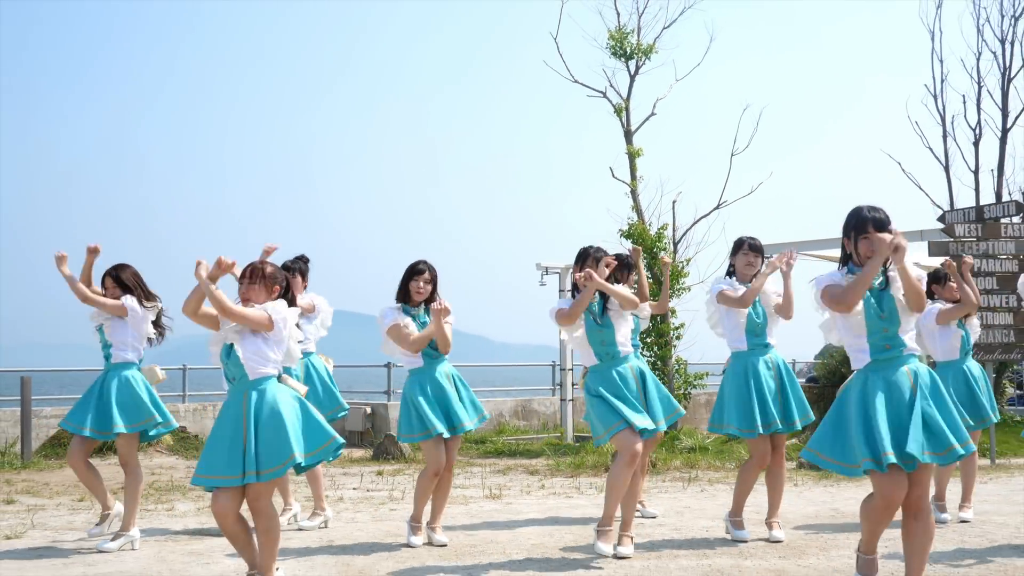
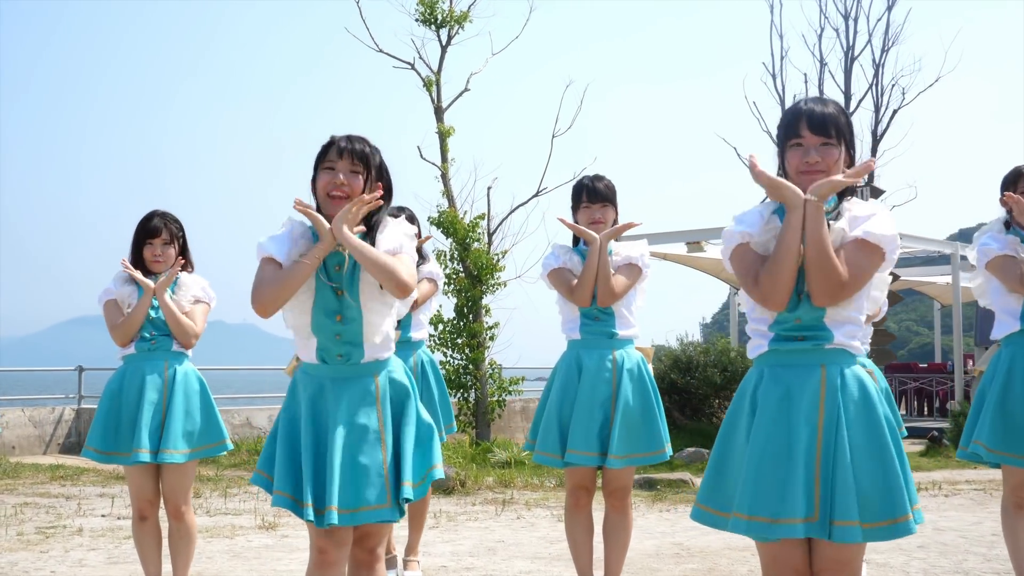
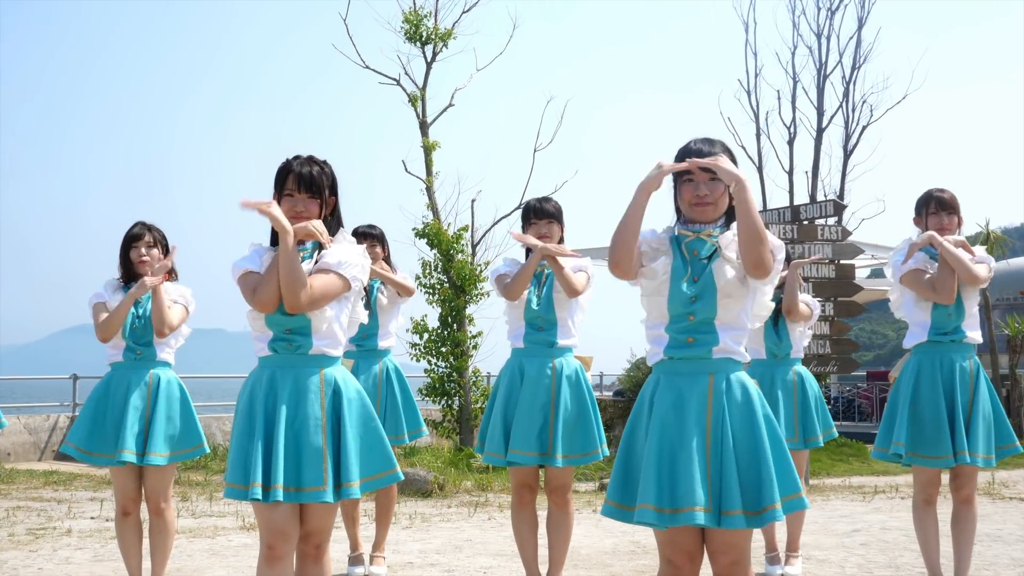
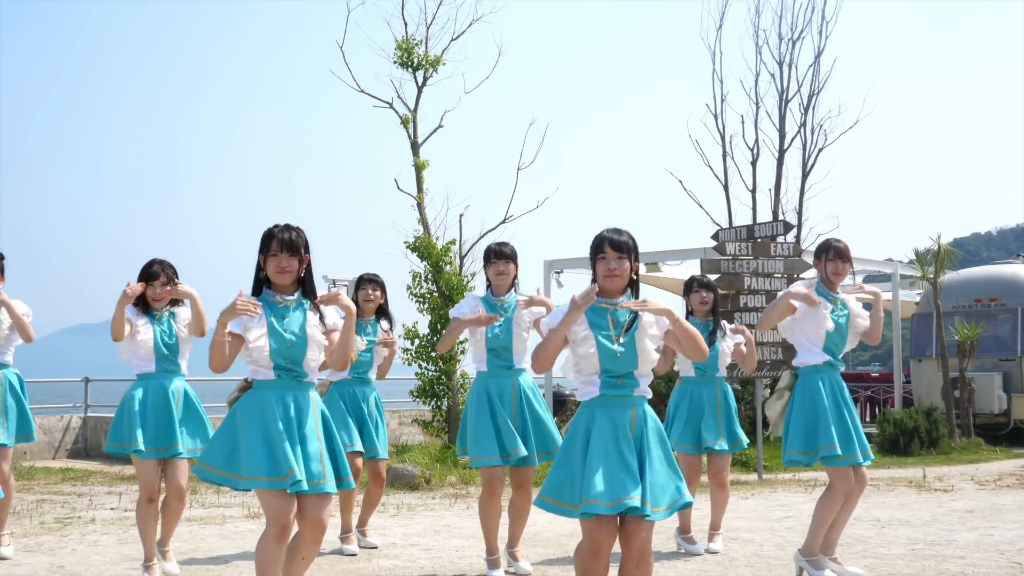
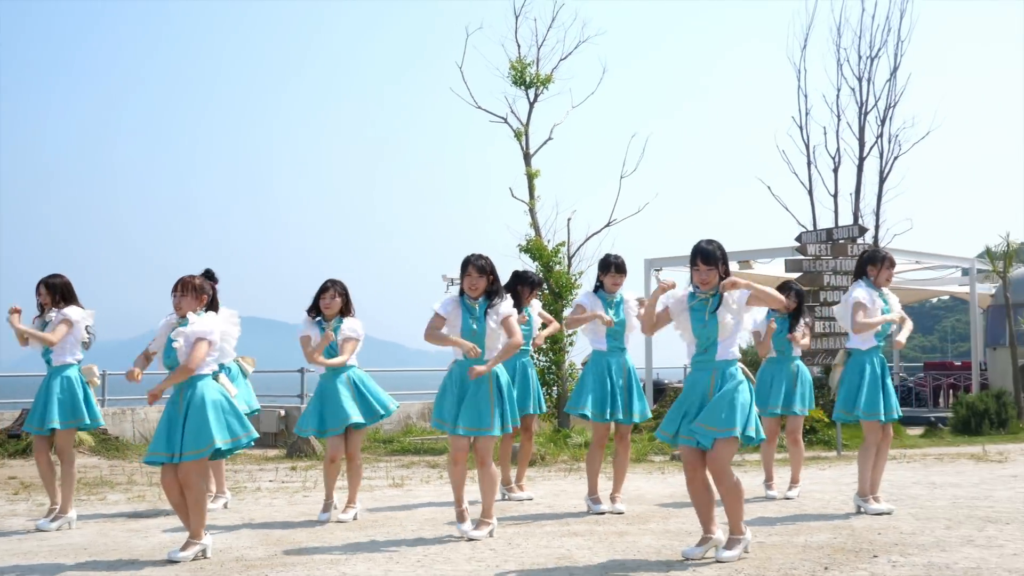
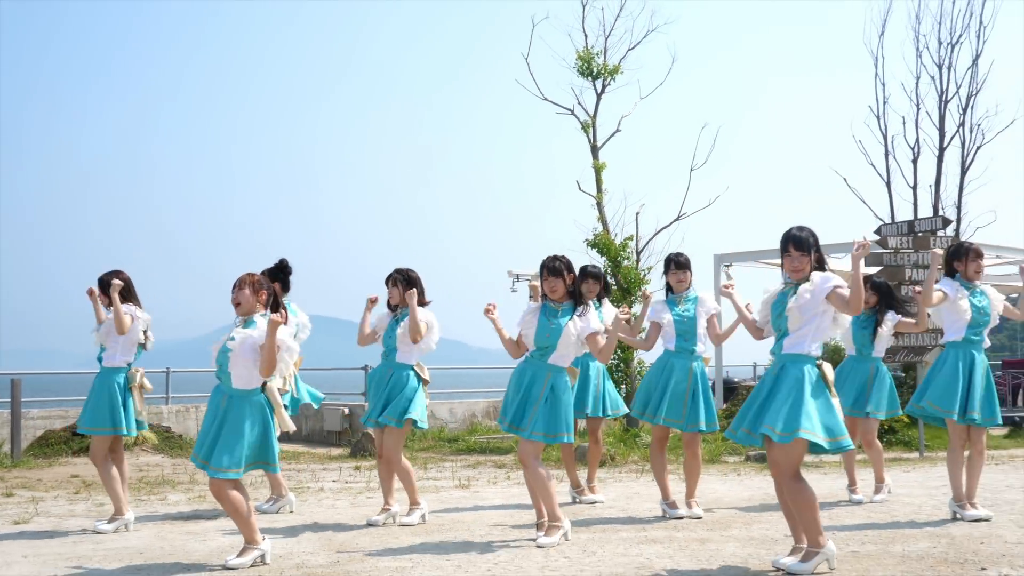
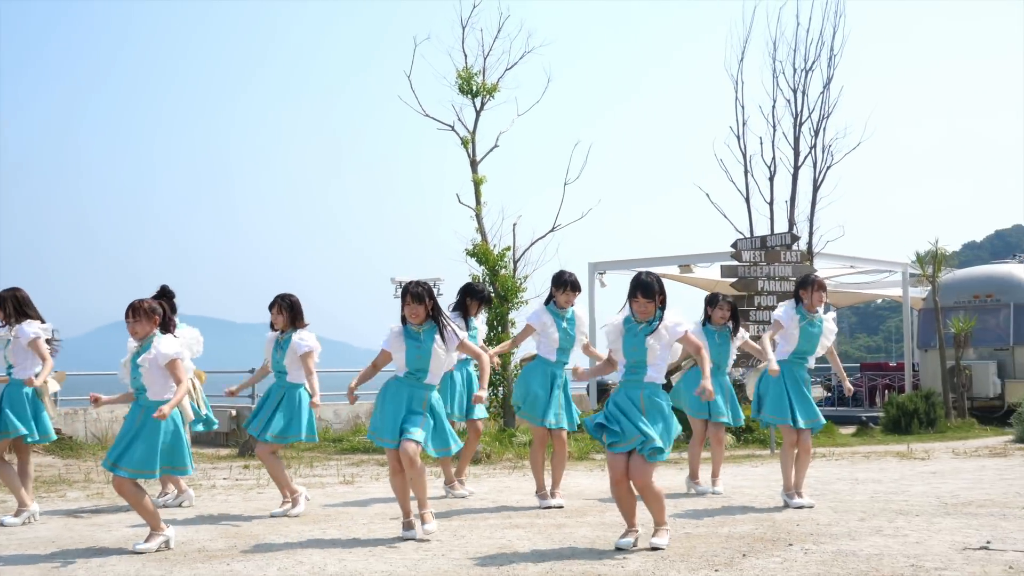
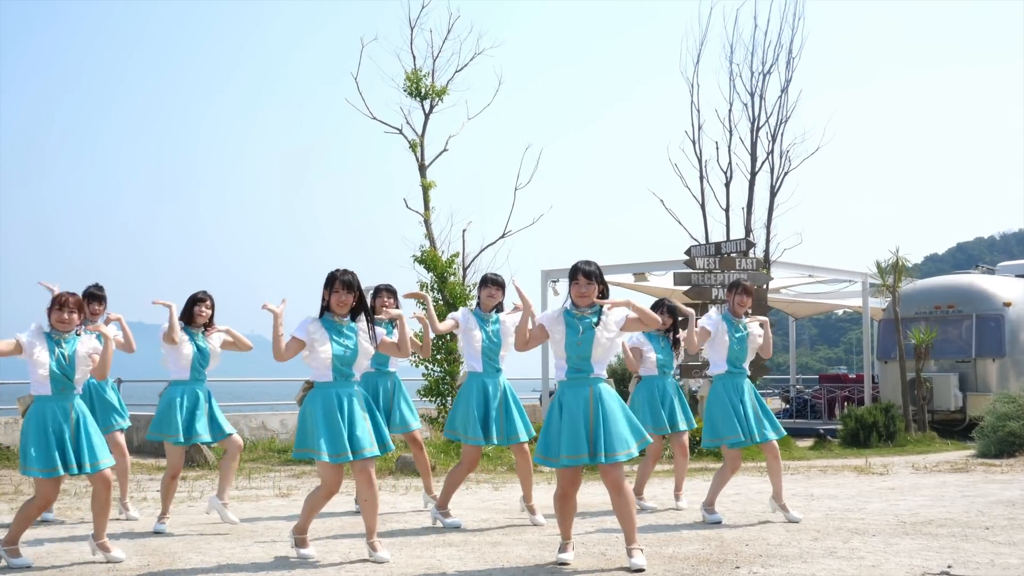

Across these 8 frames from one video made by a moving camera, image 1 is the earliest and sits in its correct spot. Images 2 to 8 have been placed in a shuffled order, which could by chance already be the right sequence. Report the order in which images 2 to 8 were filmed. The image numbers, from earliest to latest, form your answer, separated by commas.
6, 5, 7, 8, 4, 3, 2
